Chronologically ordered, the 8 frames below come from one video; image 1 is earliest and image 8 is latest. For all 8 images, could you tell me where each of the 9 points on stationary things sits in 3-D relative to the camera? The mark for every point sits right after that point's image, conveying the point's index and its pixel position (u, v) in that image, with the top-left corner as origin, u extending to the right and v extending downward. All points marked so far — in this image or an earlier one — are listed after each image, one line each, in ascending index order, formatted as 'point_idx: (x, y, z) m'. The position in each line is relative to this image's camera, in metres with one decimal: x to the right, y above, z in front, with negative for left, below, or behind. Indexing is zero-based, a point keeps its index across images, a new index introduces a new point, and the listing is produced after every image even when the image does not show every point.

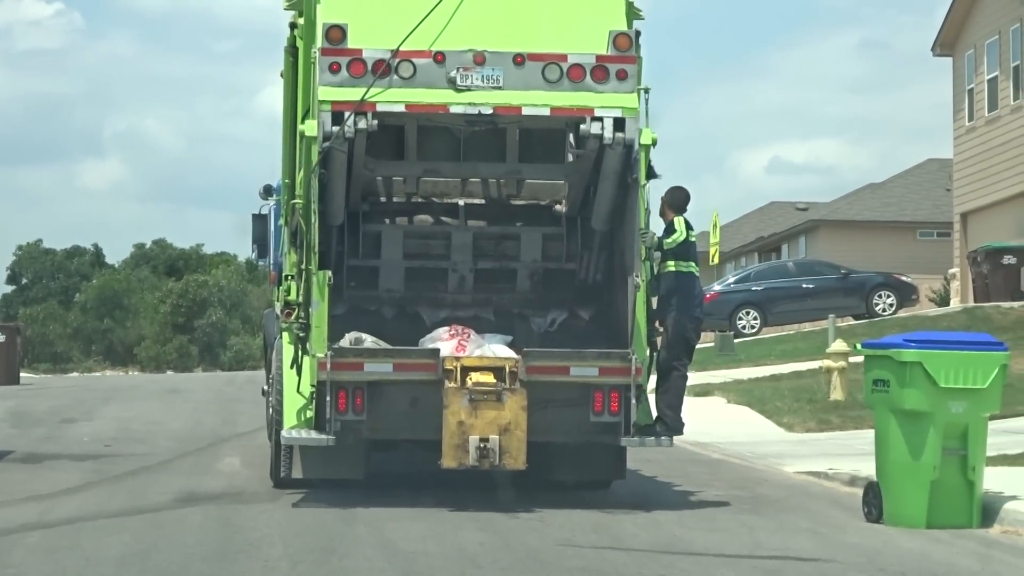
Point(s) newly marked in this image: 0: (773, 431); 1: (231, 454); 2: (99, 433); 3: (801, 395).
0: (+1.2, -0.7, +11.9) m
1: (-1.3, -0.8, +12.1) m
2: (-2.1, -0.8, +13.5) m
3: (+1.5, -0.6, +13.5) m
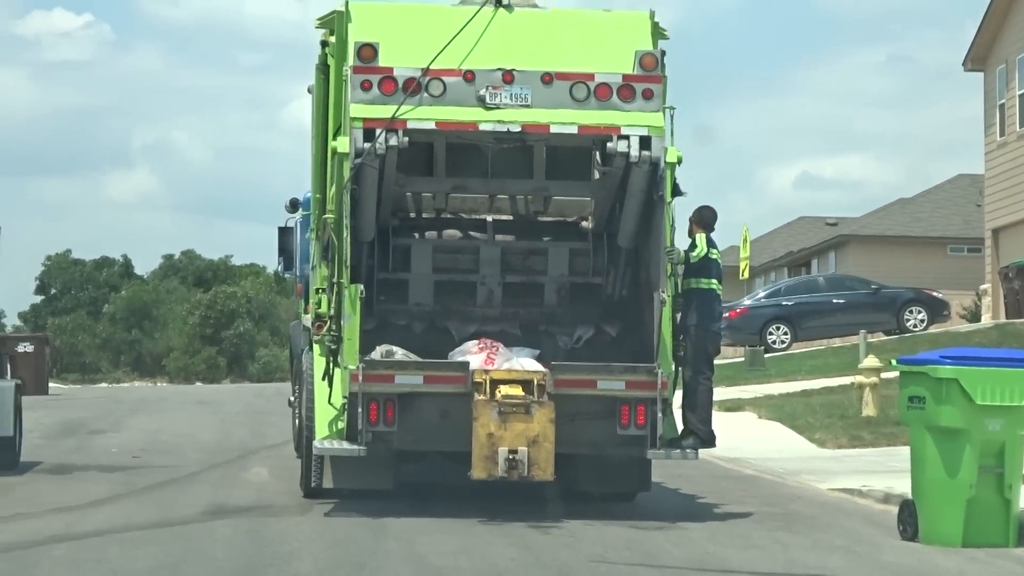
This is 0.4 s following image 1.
0: (+1.3, -0.7, +11.9) m
1: (-1.1, -0.8, +12.1) m
2: (-2.0, -0.8, +13.5) m
3: (+1.6, -0.6, +13.4) m
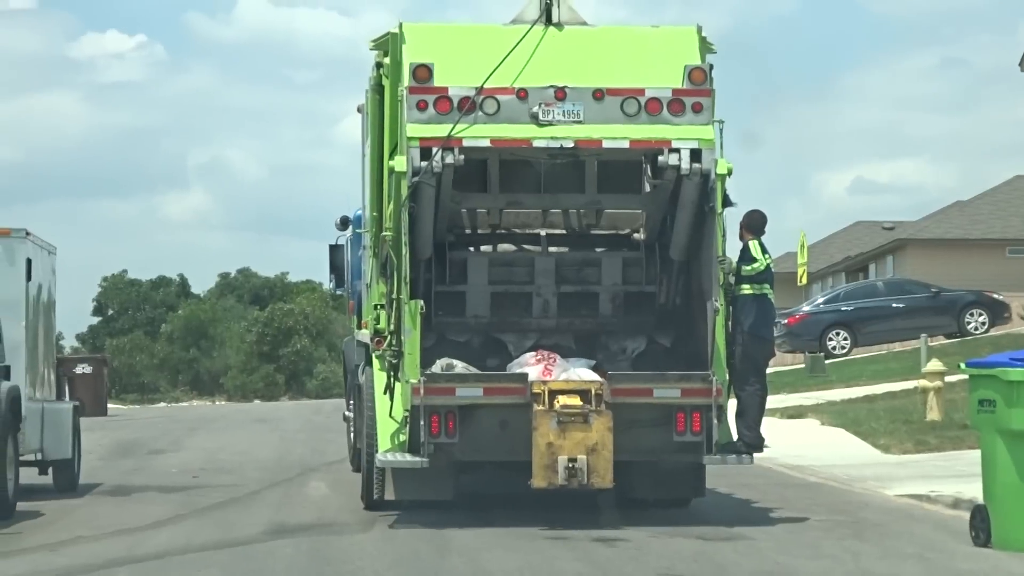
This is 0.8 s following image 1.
0: (+1.6, -0.7, +11.7) m
1: (-0.9, -0.9, +12.0) m
2: (-1.7, -0.9, +13.4) m
3: (+1.9, -0.6, +13.3) m
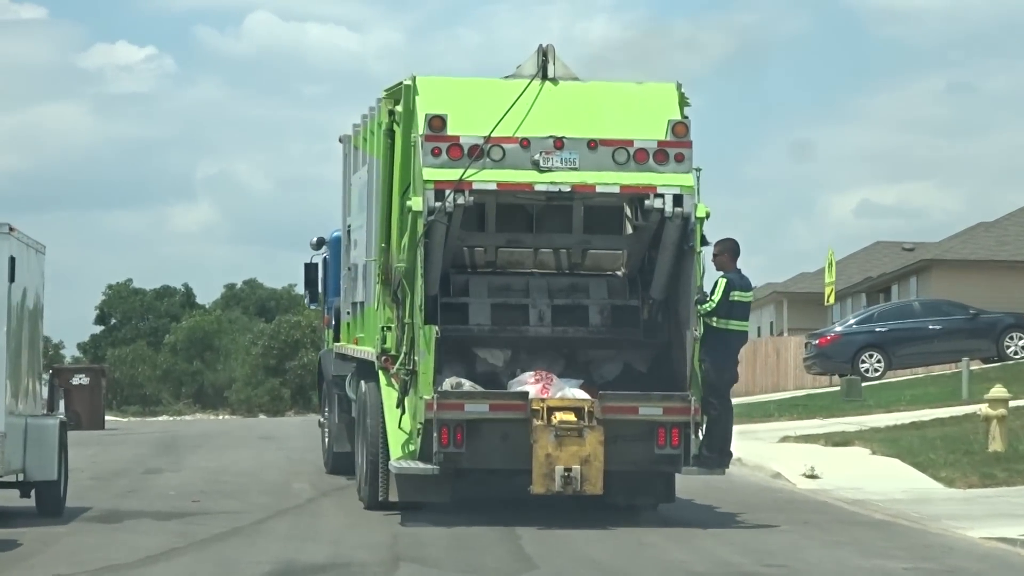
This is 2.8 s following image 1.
0: (+1.7, -0.8, +10.7) m
1: (-0.7, -0.9, +11.0) m
2: (-1.5, -0.9, +12.4) m
3: (+2.1, -0.7, +12.3) m
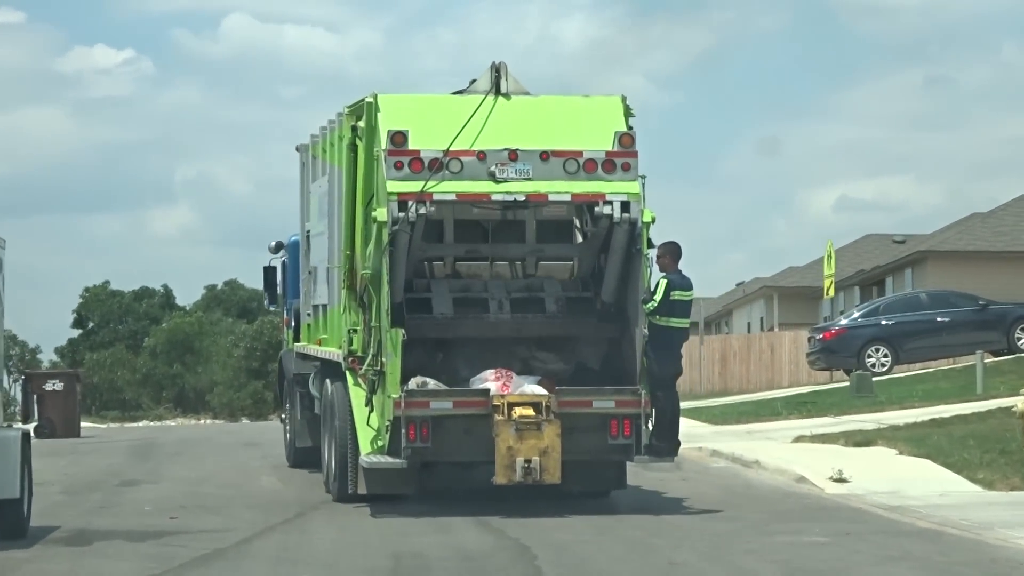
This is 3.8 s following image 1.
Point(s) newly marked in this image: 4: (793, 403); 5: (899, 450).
0: (+1.7, -0.8, +9.9) m
1: (-0.7, -0.9, +10.2) m
2: (-1.5, -0.9, +11.6) m
3: (+2.1, -0.7, +11.5) m
4: (+1.9, -0.8, +18.1) m
5: (+1.8, -0.7, +12.0) m
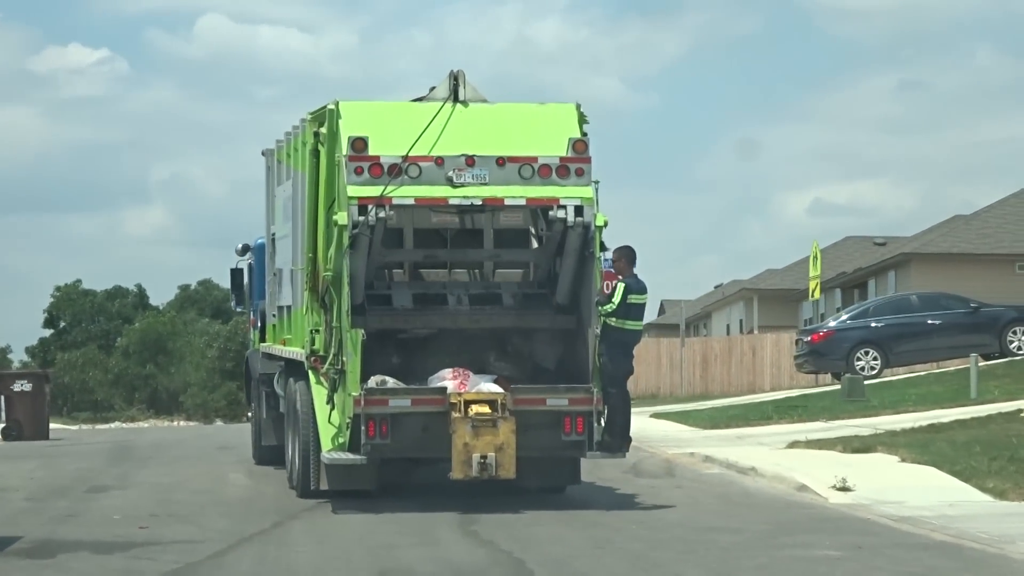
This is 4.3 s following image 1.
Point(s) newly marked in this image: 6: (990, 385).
0: (+1.7, -0.8, +9.5) m
1: (-0.8, -0.9, +9.7) m
2: (-1.6, -0.9, +11.1) m
3: (+2.0, -0.7, +11.1) m
4: (+1.8, -0.8, +17.6) m
5: (+1.7, -0.7, +11.5) m
6: (+3.2, -0.6, +17.9) m
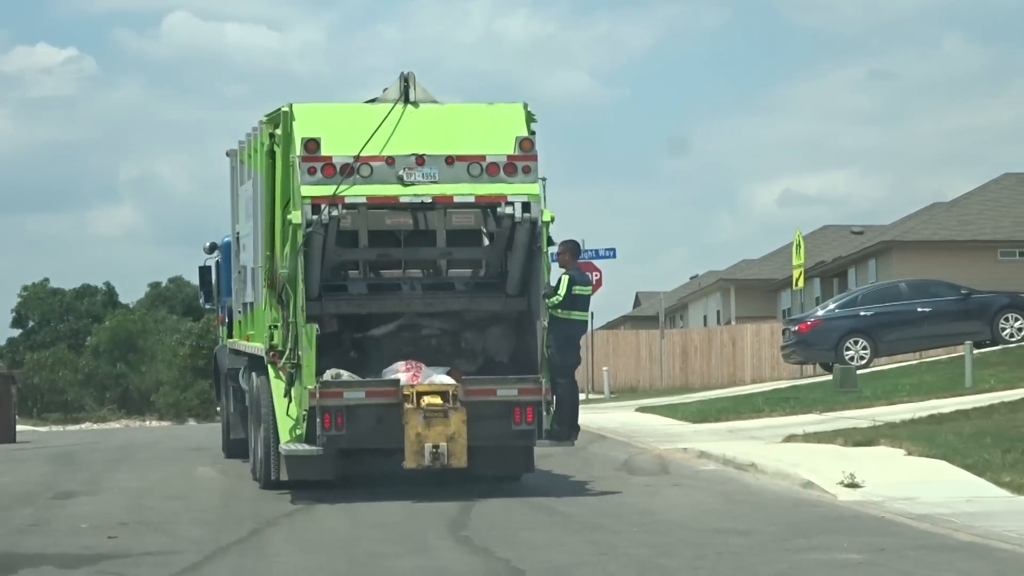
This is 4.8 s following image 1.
0: (+1.7, -0.7, +9.0) m
1: (-0.8, -0.9, +9.2) m
2: (-1.6, -0.9, +10.5) m
3: (+2.0, -0.6, +10.6) m
4: (+1.7, -0.7, +17.1) m
5: (+1.6, -0.7, +11.0) m
6: (+3.1, -0.6, +17.4) m
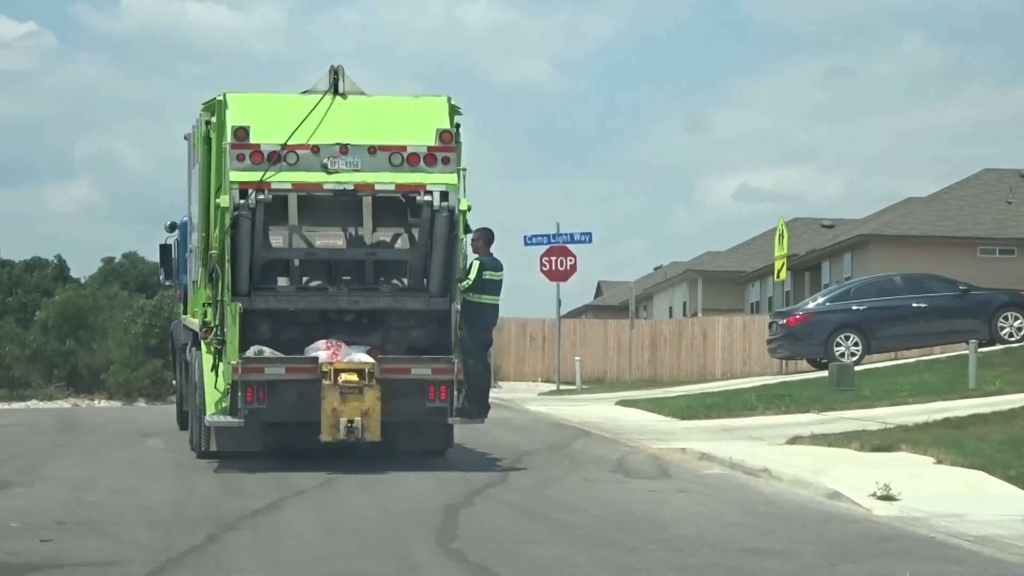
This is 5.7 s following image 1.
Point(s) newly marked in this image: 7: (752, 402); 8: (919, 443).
0: (+1.6, -0.7, +7.9) m
1: (-0.8, -0.8, +8.1) m
2: (-1.7, -0.8, +9.4) m
3: (+1.9, -0.6, +9.5) m
4: (+1.5, -0.7, +16.1) m
5: (+1.6, -0.6, +10.0) m
6: (+2.9, -0.5, +16.4) m
7: (+1.4, -0.7, +15.2) m
8: (+1.6, -0.6, +10.5) m
